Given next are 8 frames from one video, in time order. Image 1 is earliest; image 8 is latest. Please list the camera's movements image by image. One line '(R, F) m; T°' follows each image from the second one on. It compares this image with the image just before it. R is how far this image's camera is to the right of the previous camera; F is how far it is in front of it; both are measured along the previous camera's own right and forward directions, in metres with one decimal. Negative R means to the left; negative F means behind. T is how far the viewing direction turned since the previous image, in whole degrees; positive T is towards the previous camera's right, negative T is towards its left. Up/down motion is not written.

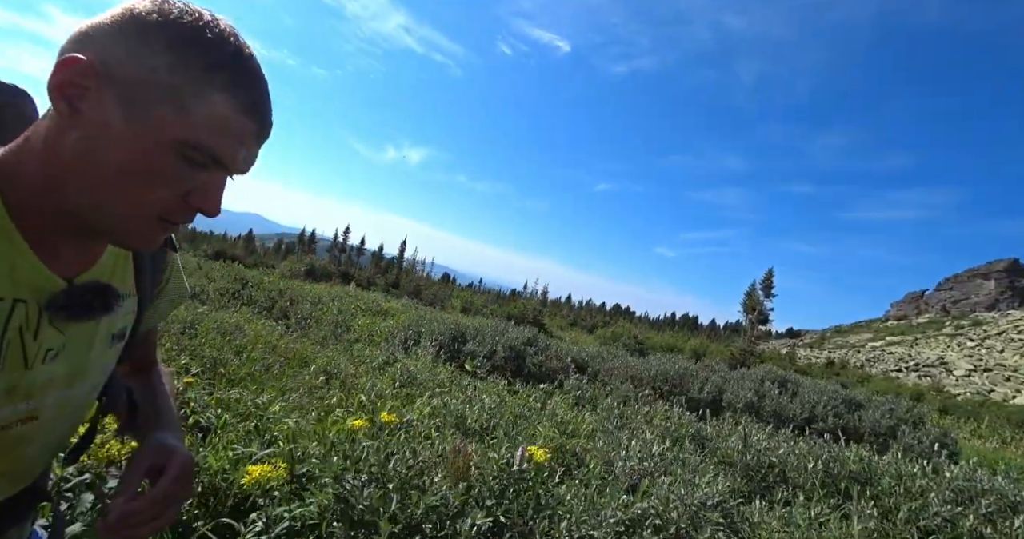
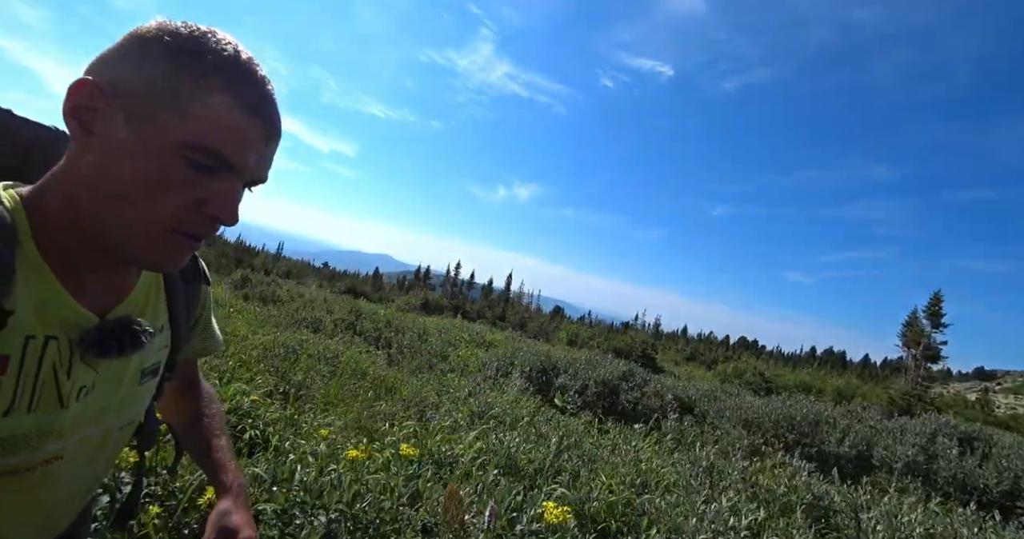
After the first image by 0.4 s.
(+0.5, +0.6) m; -14°
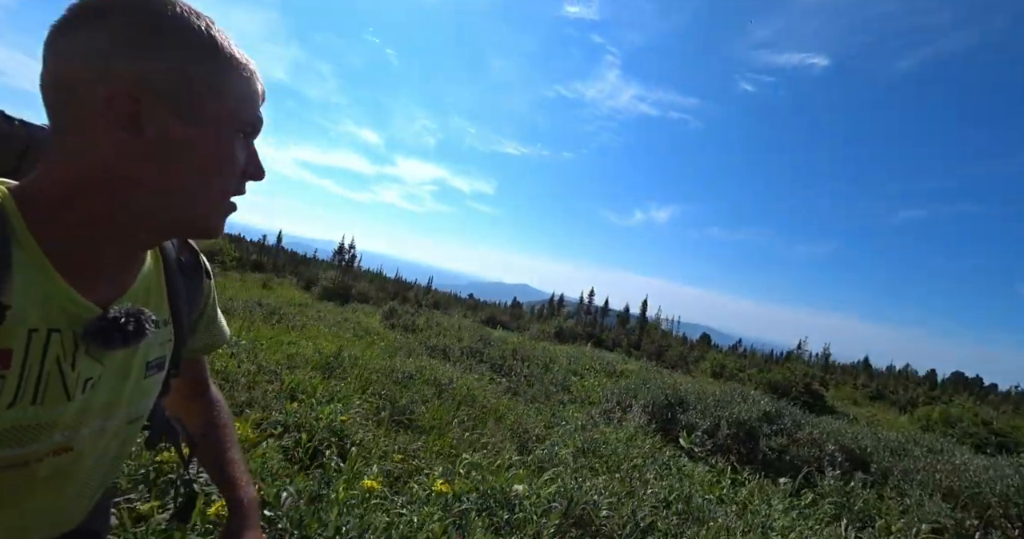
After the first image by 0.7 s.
(+0.5, +0.5) m; -17°
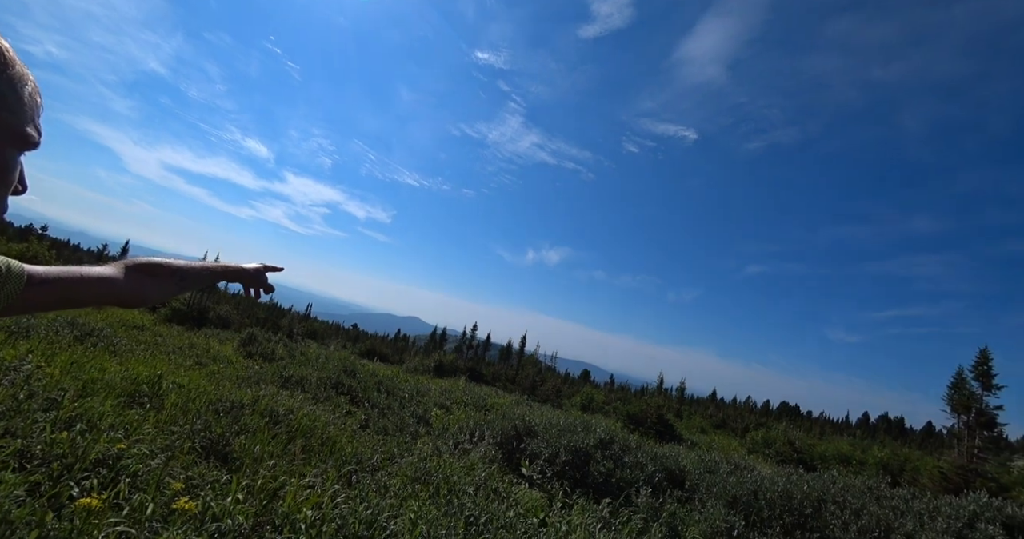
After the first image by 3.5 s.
(+0.6, 0.0) m; +13°
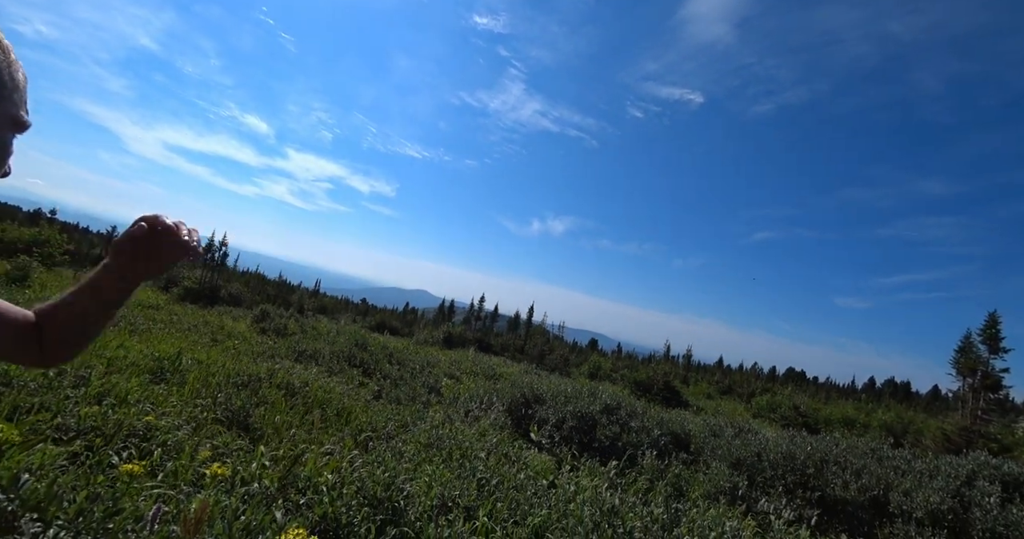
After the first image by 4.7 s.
(0.0, -0.1) m; -1°
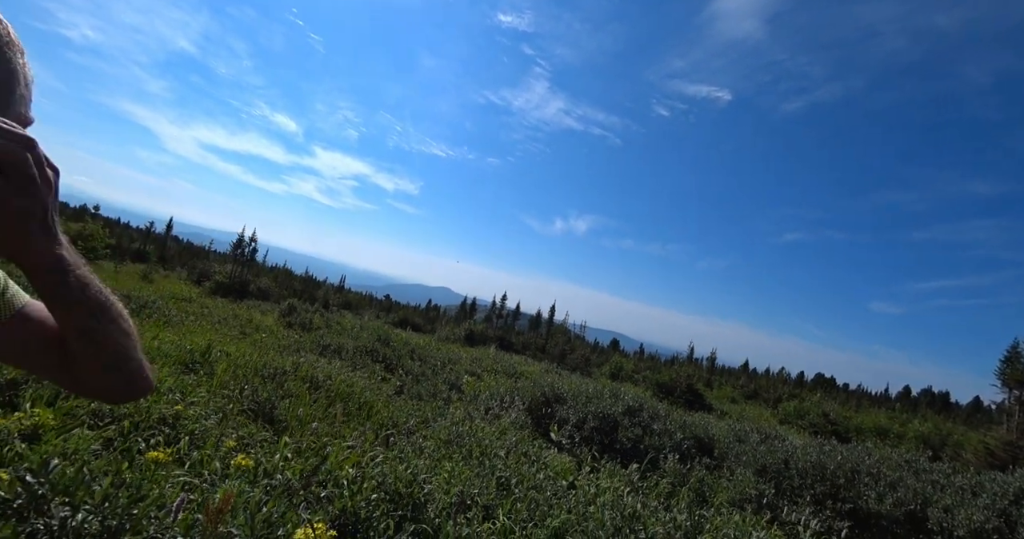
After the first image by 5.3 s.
(0.0, 0.0) m; -3°
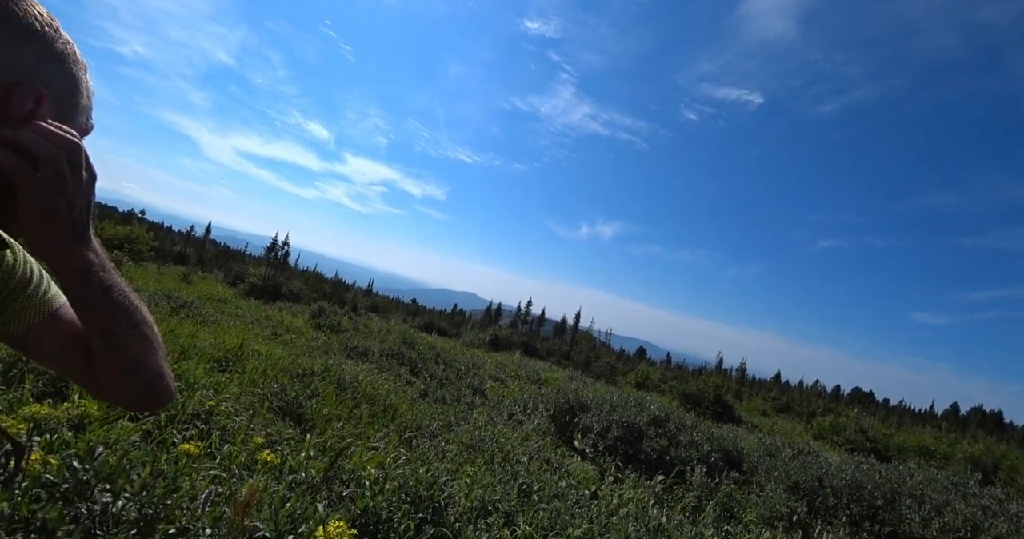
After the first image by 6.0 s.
(0.0, 0.0) m; -3°
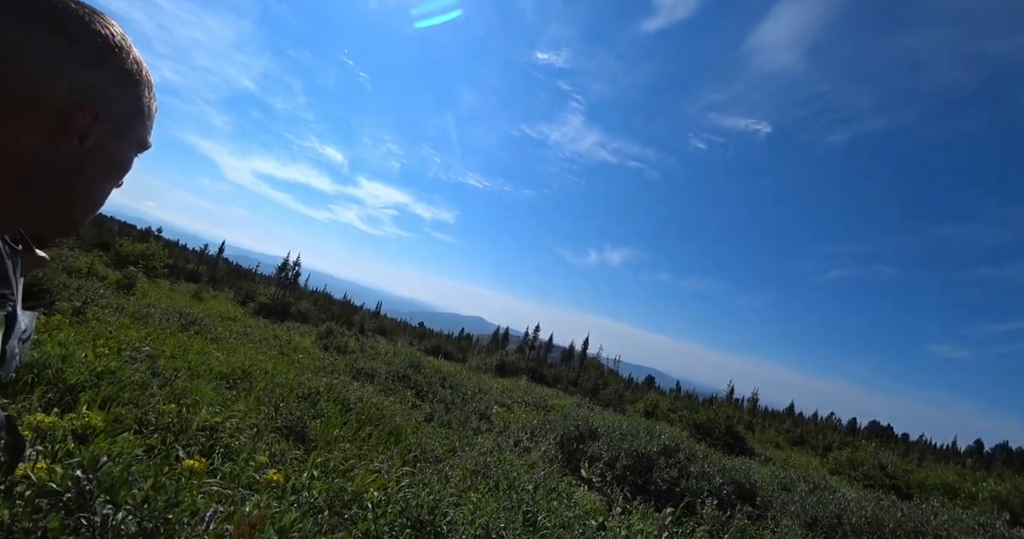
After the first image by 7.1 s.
(0.0, 0.0) m; -1°
